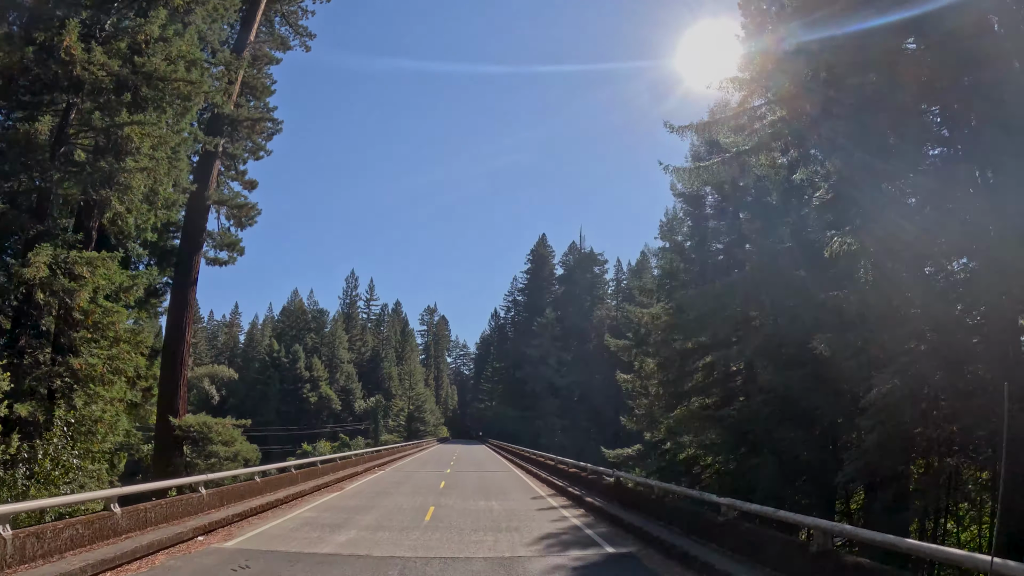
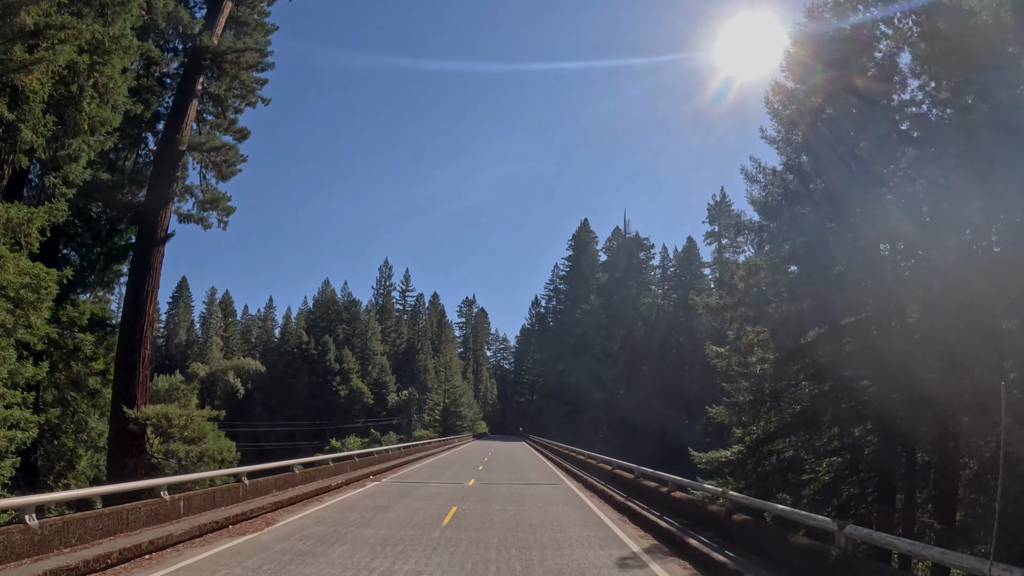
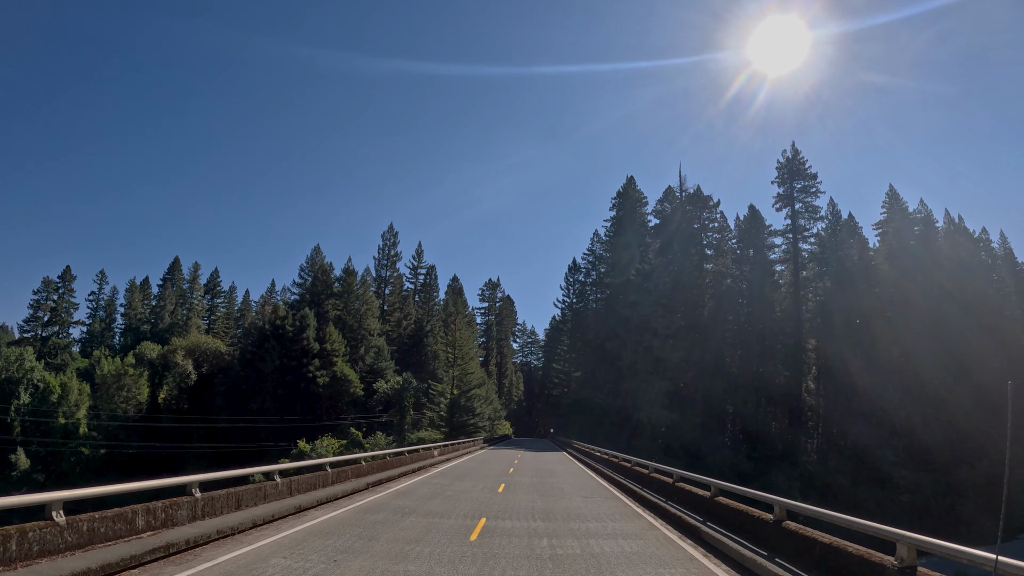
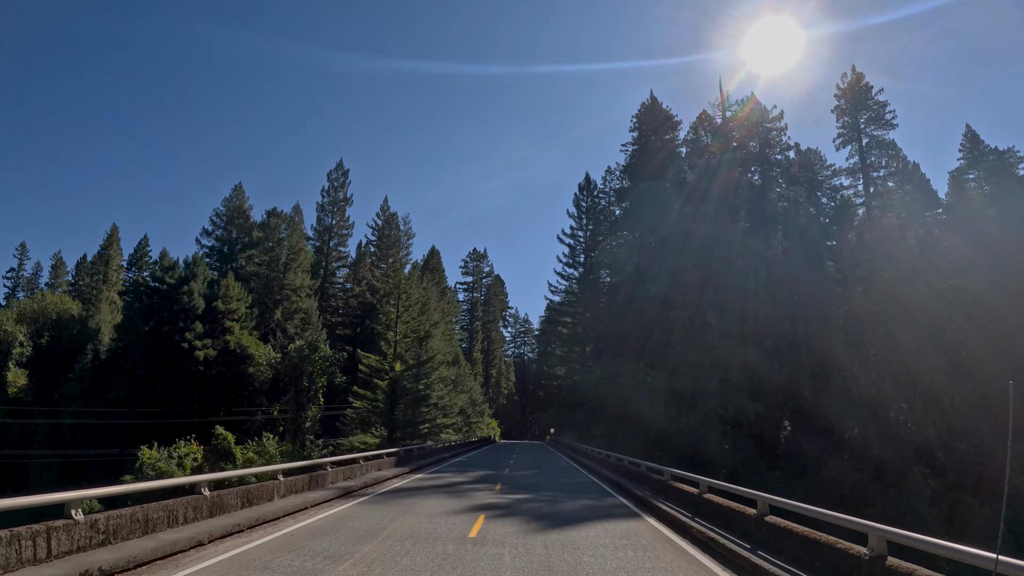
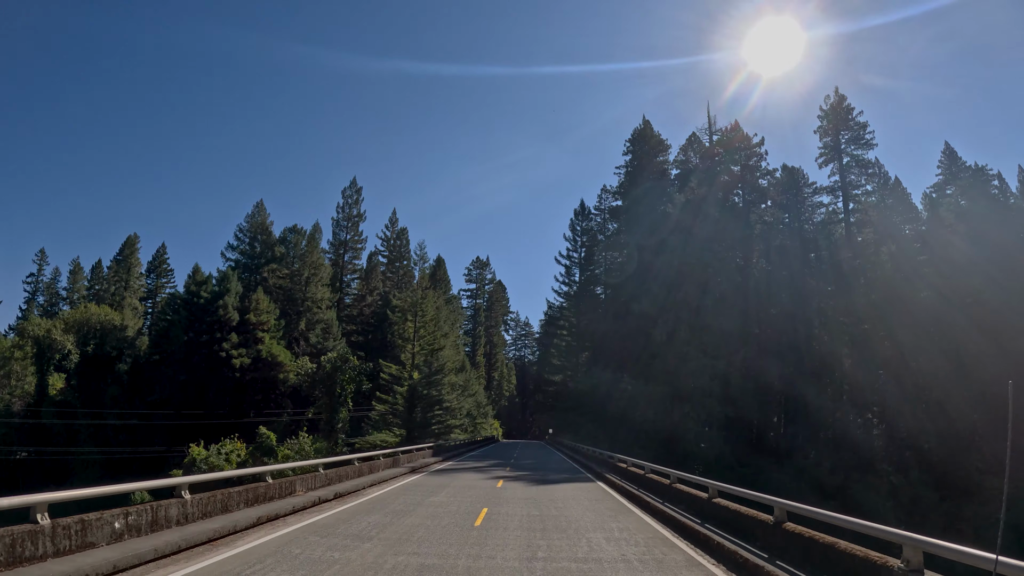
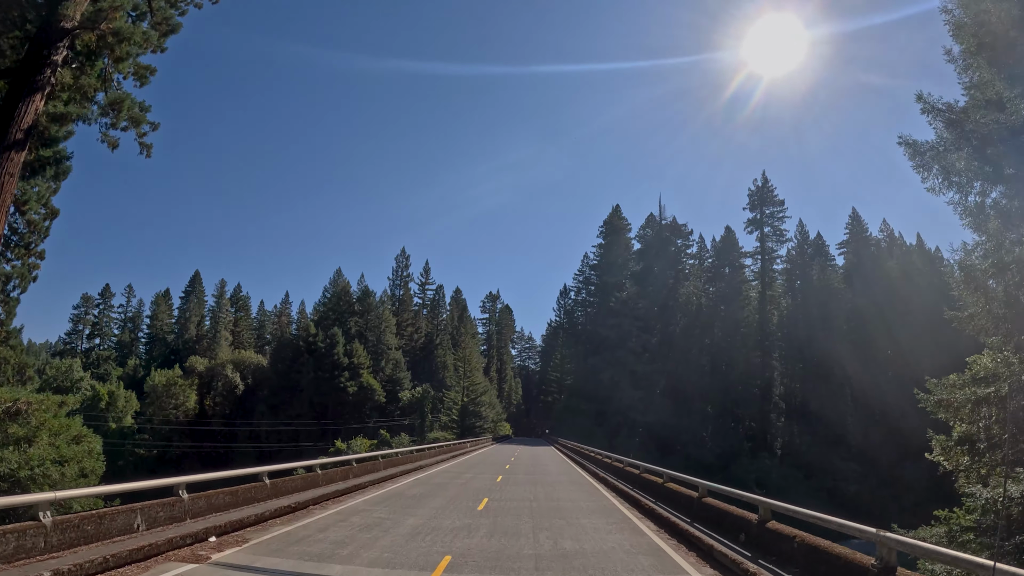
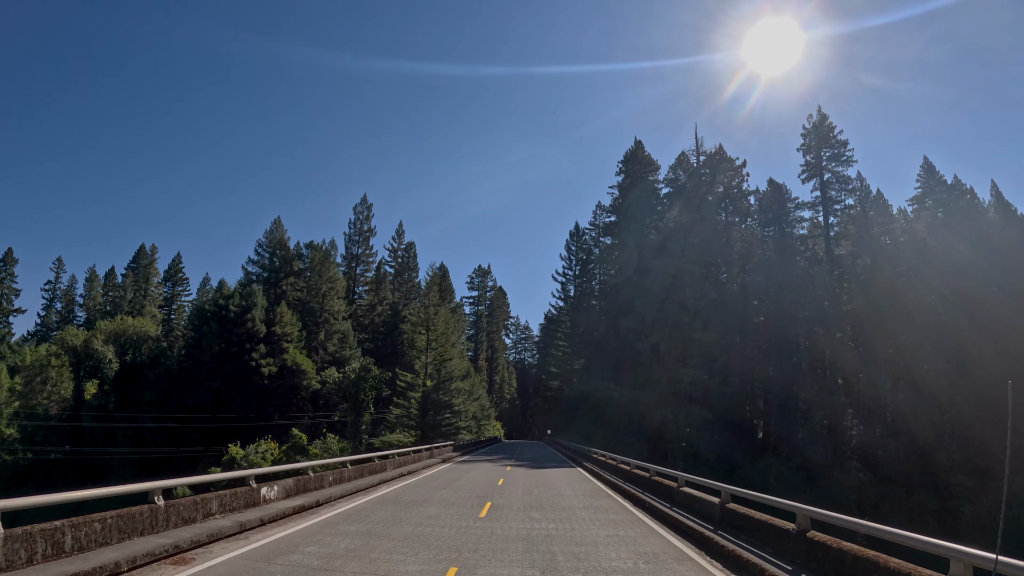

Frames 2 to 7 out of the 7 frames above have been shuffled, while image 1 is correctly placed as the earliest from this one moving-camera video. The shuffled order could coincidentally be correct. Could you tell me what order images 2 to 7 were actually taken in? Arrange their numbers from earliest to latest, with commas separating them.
2, 6, 3, 7, 5, 4
